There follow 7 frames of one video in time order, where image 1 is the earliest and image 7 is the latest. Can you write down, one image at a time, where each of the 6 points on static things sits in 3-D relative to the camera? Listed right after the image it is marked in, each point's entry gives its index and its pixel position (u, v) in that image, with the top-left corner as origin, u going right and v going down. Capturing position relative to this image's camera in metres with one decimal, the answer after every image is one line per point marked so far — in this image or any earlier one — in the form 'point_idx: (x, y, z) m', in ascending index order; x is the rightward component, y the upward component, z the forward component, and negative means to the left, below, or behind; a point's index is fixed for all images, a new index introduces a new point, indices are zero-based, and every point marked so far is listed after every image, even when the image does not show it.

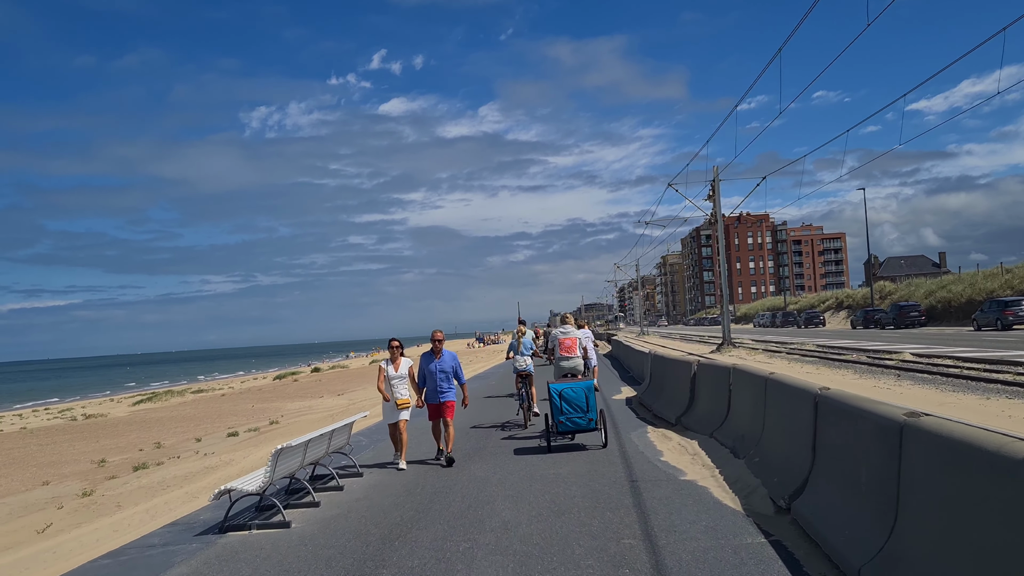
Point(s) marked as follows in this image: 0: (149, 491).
0: (-7.2, -4.0, +14.1) m
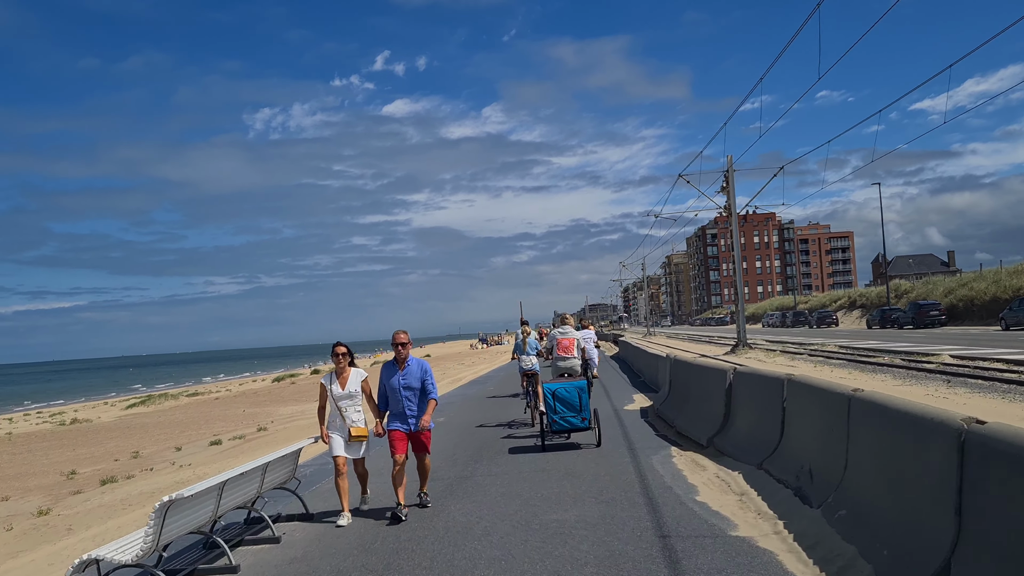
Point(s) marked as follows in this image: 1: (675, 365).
0: (-7.2, -4.0, +12.7) m
1: (+2.9, -1.4, +12.5) m
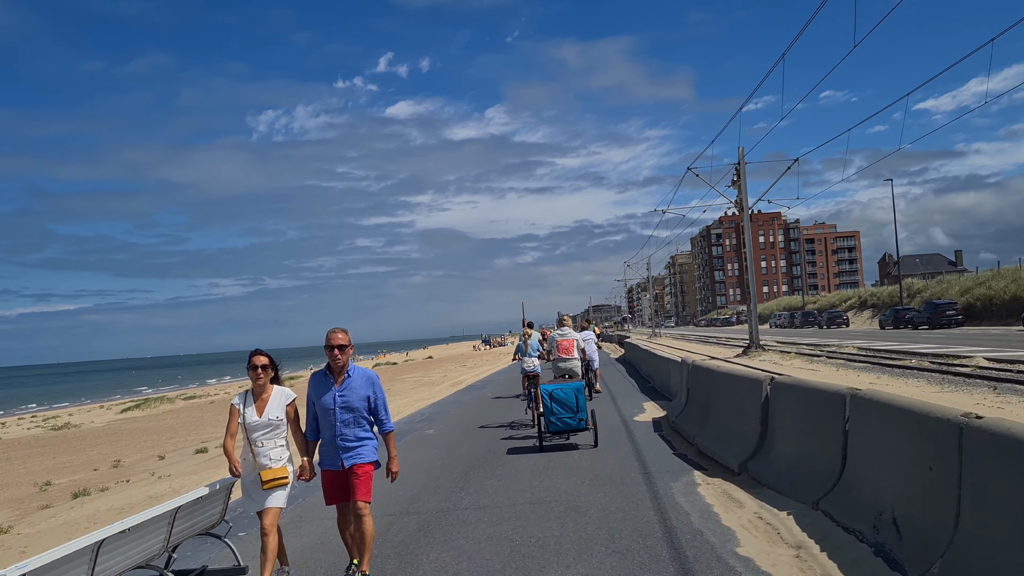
0: (-7.2, -4.0, +11.7) m
1: (+2.9, -1.3, +11.5) m
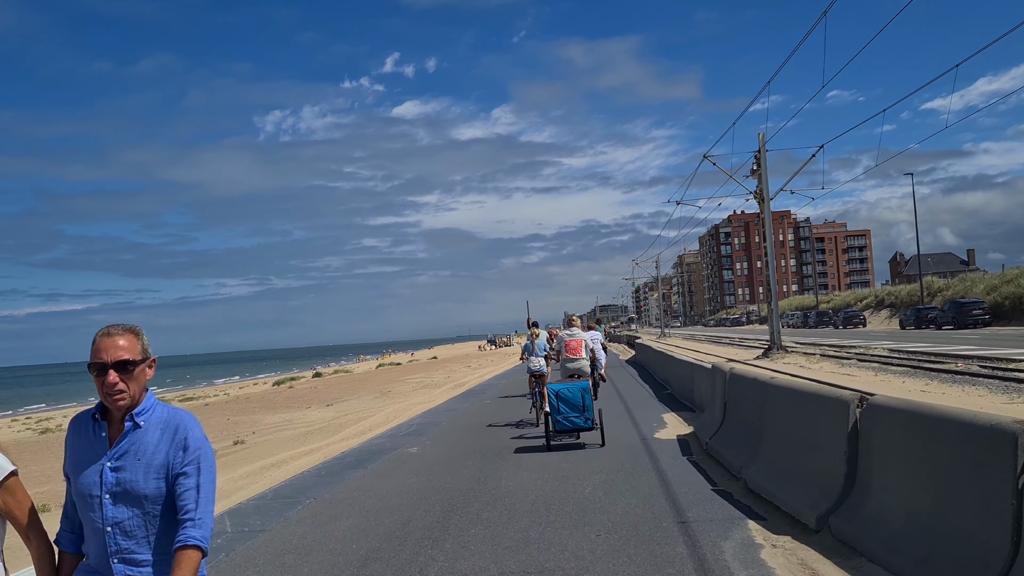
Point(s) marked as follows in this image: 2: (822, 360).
0: (-7.2, -3.9, +10.3) m
1: (+2.9, -1.2, +10.0) m
2: (+7.7, -1.8, +17.8) m
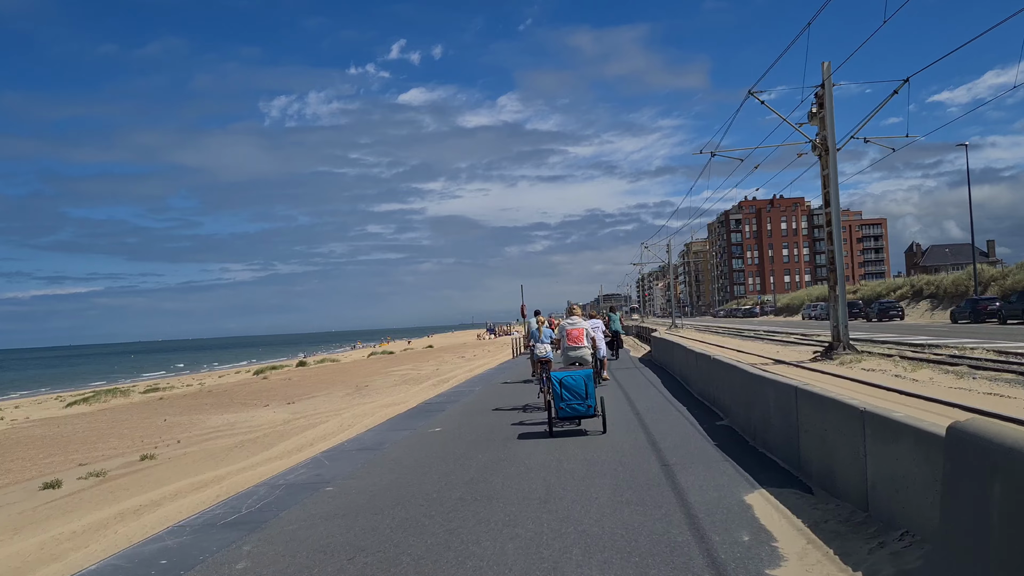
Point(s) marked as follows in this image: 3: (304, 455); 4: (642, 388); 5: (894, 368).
0: (-7.7, -3.4, +5.6) m
1: (+2.4, -0.9, +5.2) m
2: (+7.3, -1.4, +13.0) m
3: (-4.4, -3.6, +15.3) m
4: (+3.2, -2.5, +17.5) m
5: (+6.8, -1.4, +12.8) m
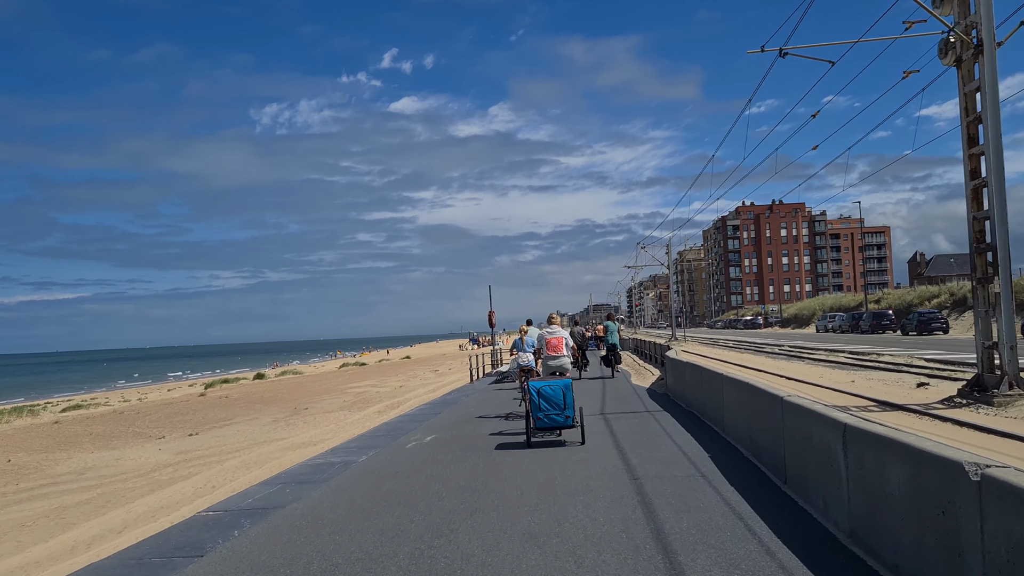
0: (-8.5, -3.1, -0.9) m
1: (+1.6, -0.7, -1.1) m
2: (+6.4, -1.3, +6.8) m
3: (-5.3, -3.4, +8.9) m
4: (+2.3, -2.4, +11.2) m
5: (+5.9, -1.3, +6.5) m
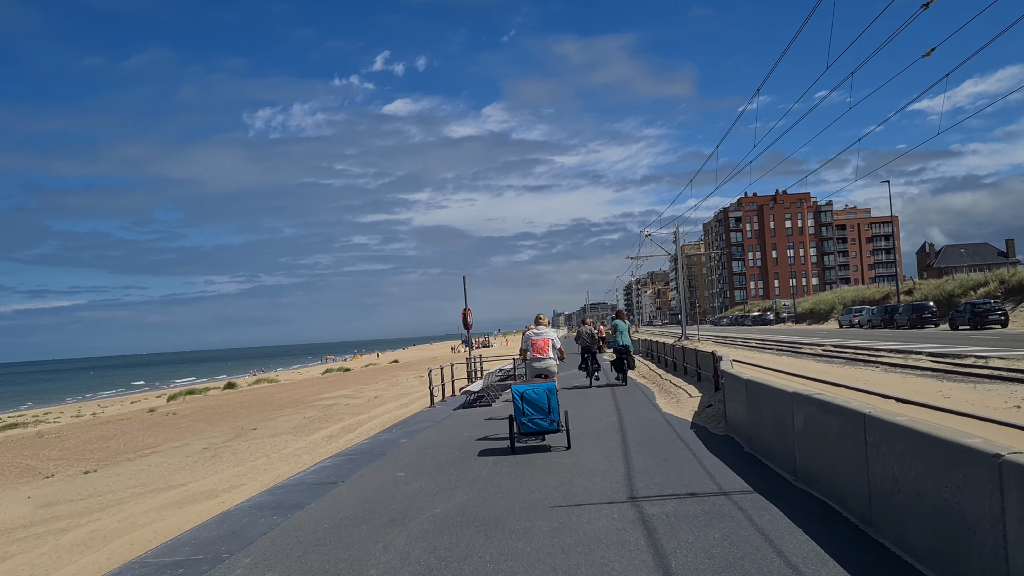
0: (-8.9, -3.0, -5.8) m
1: (+1.3, -0.4, -5.9) m
2: (+6.0, -1.0, +2.0) m
3: (-5.7, -3.2, +4.0) m
4: (+1.9, -2.1, +6.4) m
5: (+5.5, -1.0, +1.7) m
